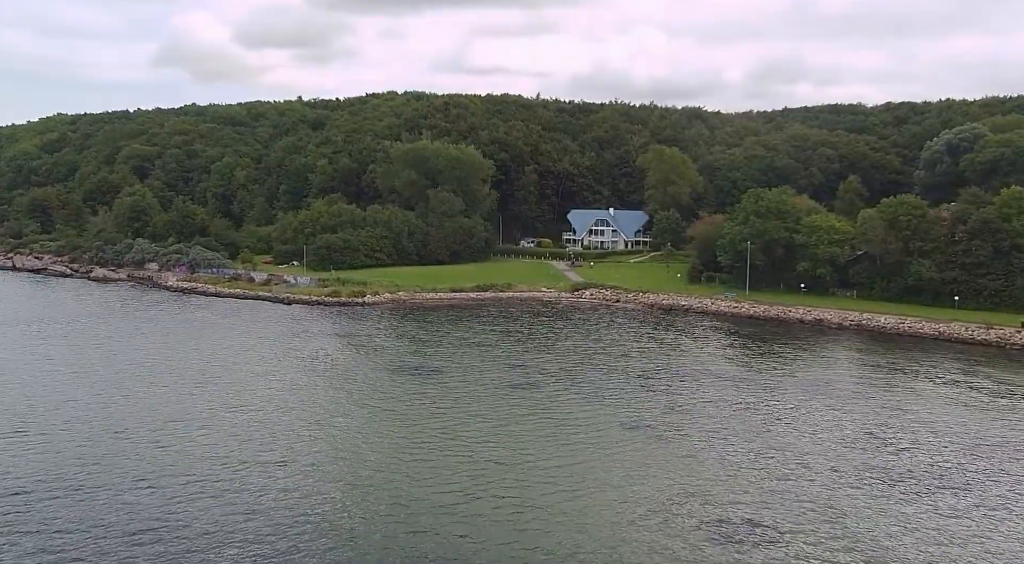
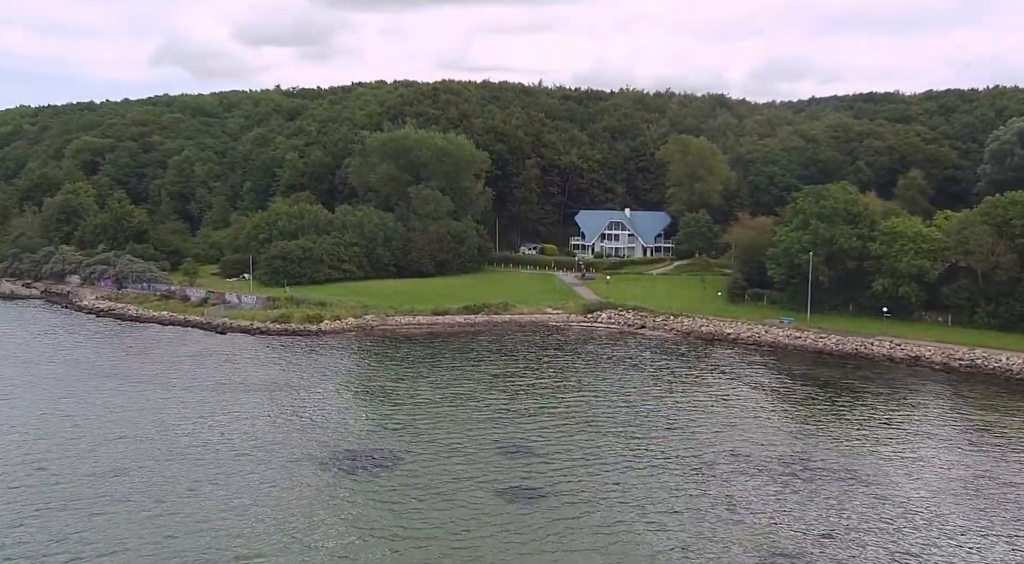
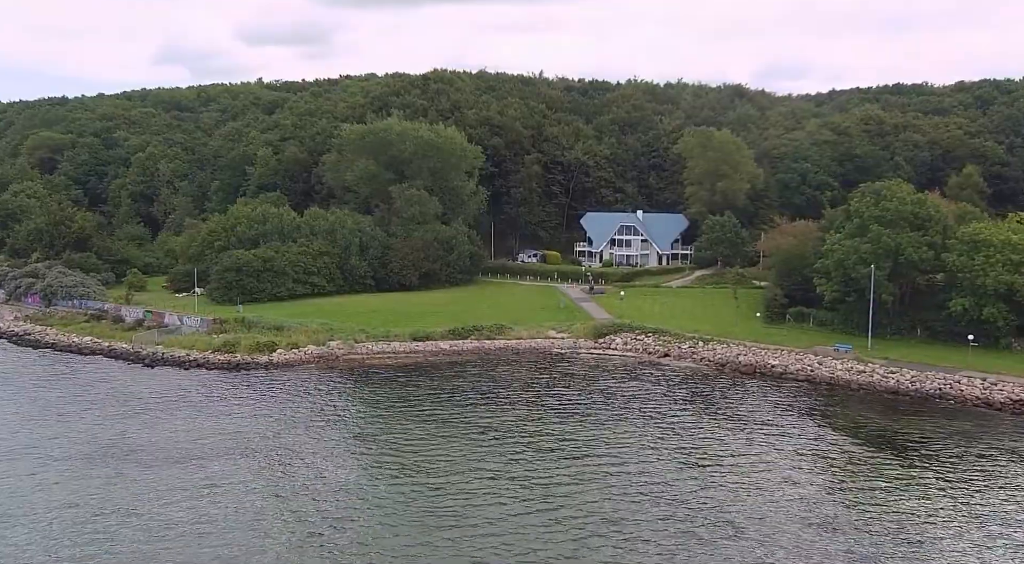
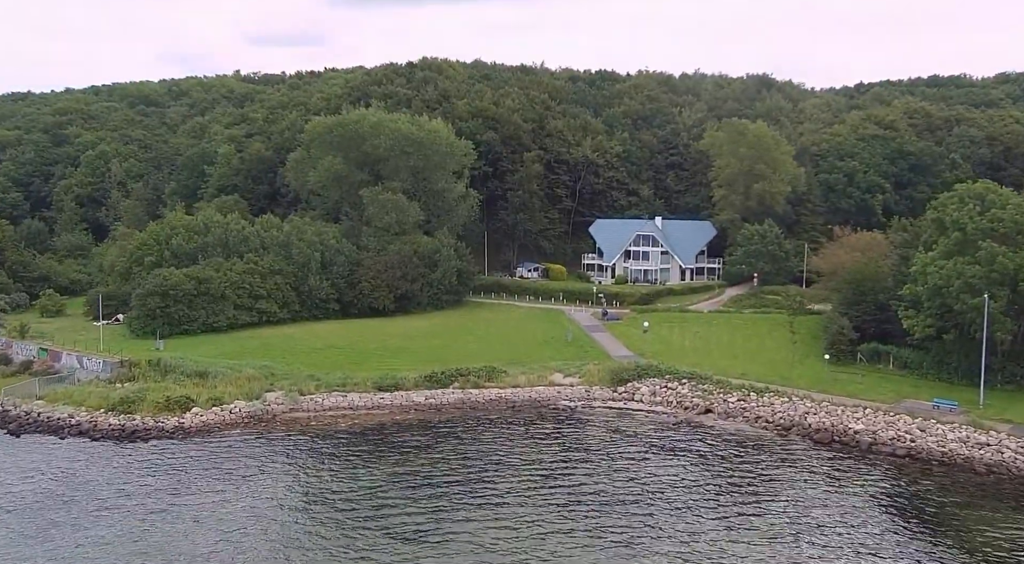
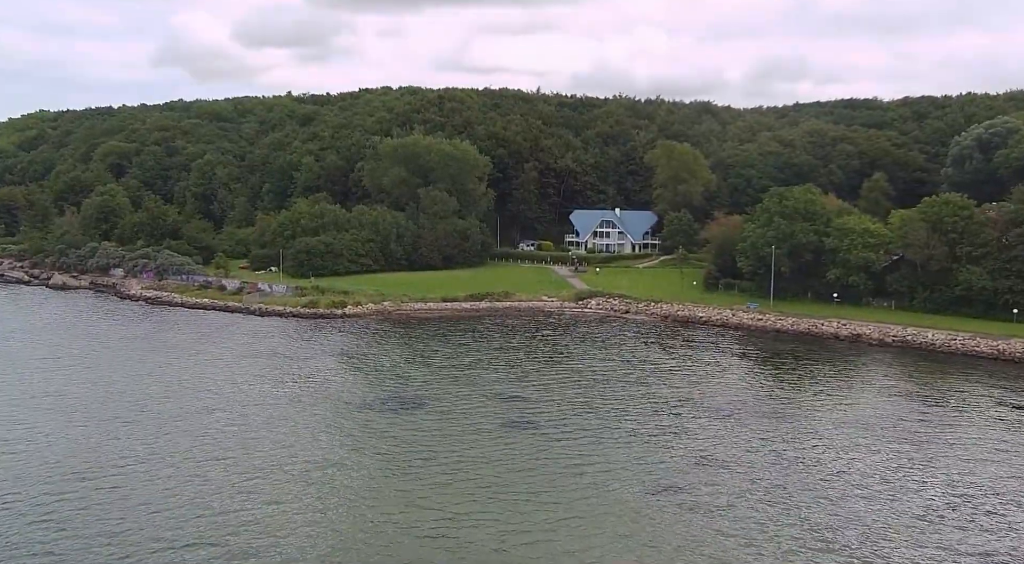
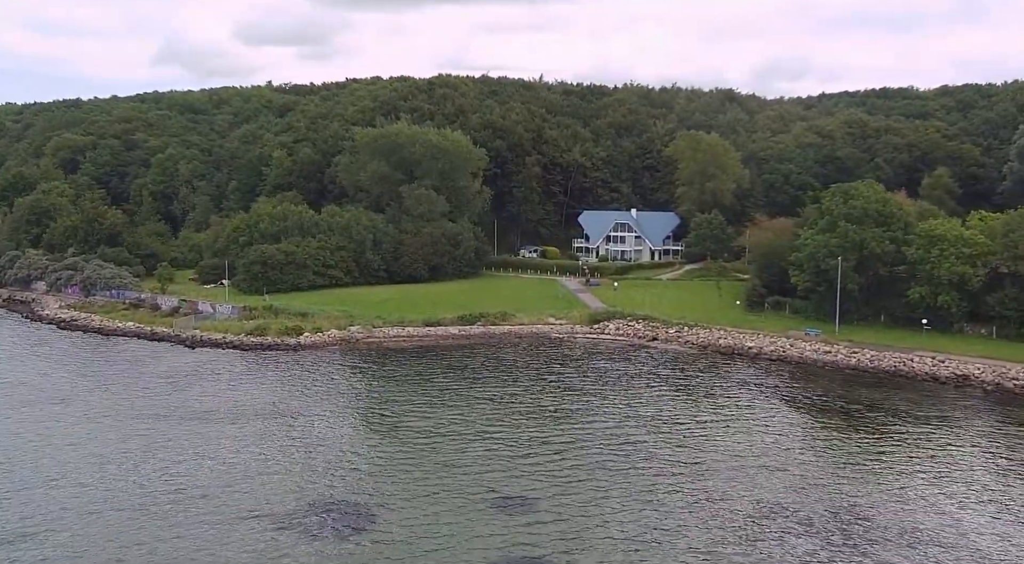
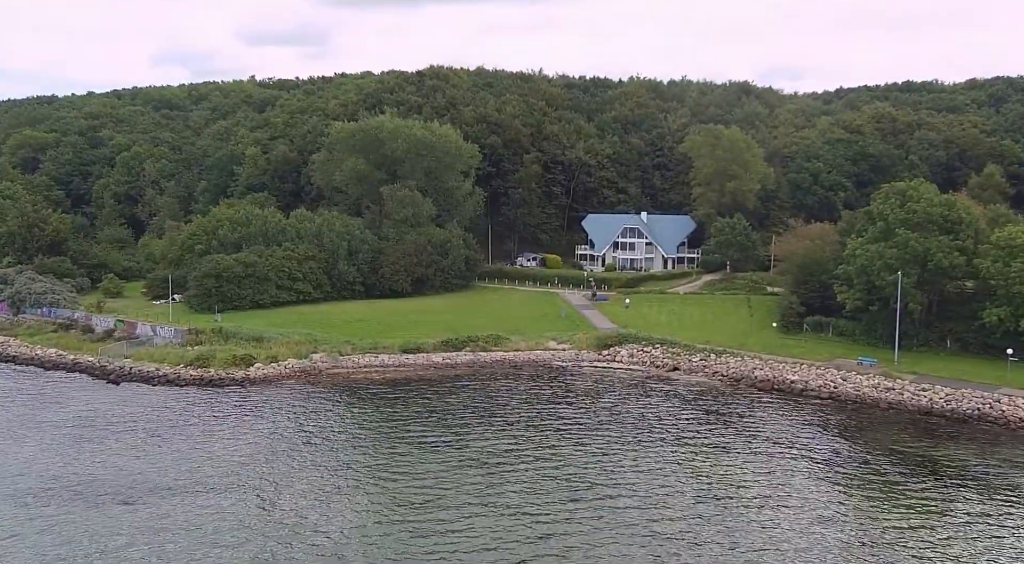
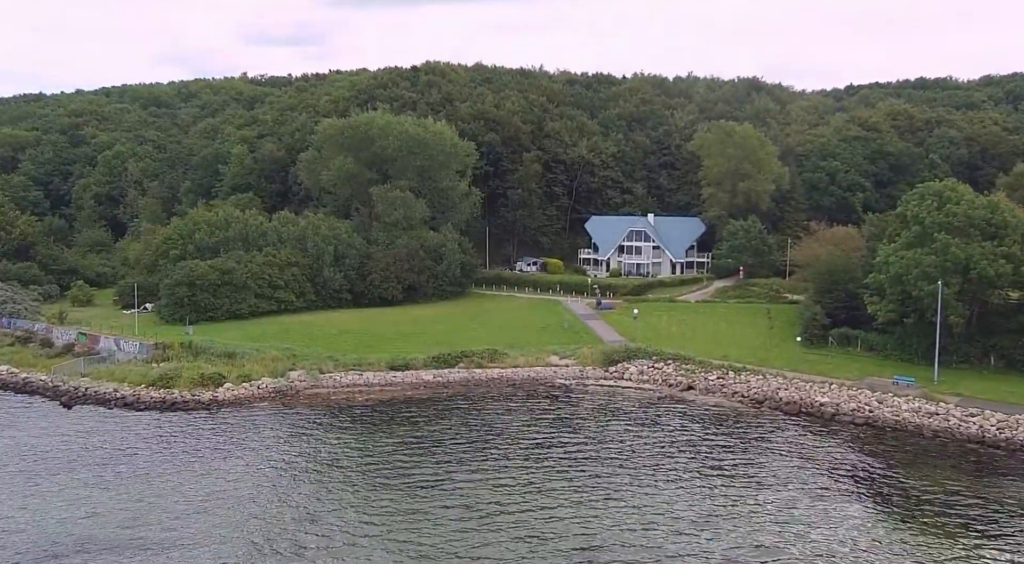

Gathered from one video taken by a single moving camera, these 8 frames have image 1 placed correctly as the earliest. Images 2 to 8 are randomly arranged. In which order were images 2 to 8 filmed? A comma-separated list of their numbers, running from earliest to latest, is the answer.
5, 2, 6, 3, 7, 8, 4
